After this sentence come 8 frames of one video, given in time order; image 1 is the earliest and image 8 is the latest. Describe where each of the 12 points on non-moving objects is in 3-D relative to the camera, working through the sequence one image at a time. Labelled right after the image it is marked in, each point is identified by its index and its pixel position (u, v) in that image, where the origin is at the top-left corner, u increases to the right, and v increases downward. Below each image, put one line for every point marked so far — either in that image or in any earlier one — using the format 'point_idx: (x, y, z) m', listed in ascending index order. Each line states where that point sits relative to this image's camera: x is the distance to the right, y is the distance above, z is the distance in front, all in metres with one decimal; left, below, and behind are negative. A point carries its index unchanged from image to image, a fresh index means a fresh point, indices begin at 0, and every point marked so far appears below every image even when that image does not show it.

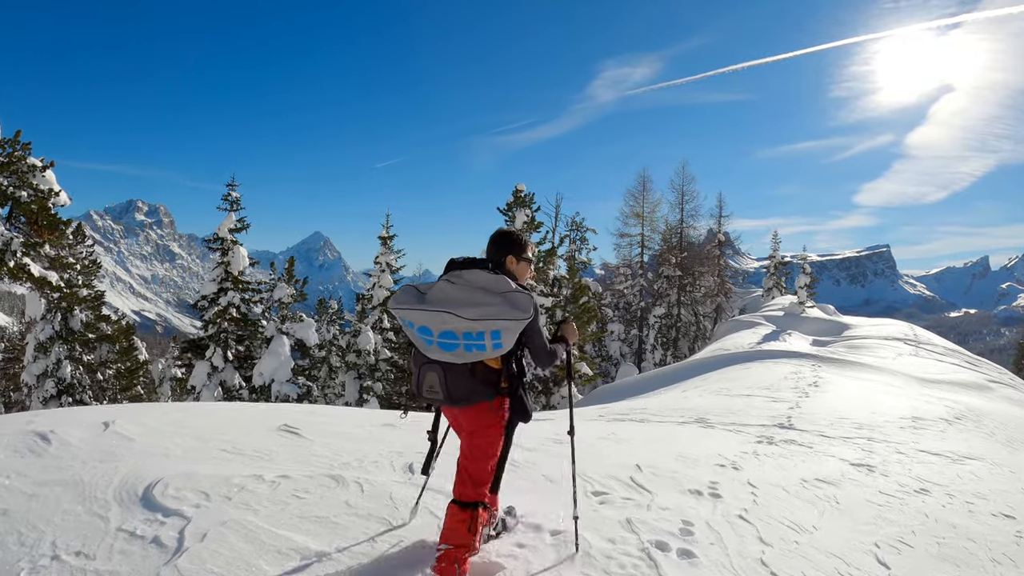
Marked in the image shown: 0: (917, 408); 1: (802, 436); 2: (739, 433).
0: (+9.2, -2.7, +11.2) m
1: (+5.2, -2.6, +8.8) m
2: (+4.1, -2.6, +8.9) m
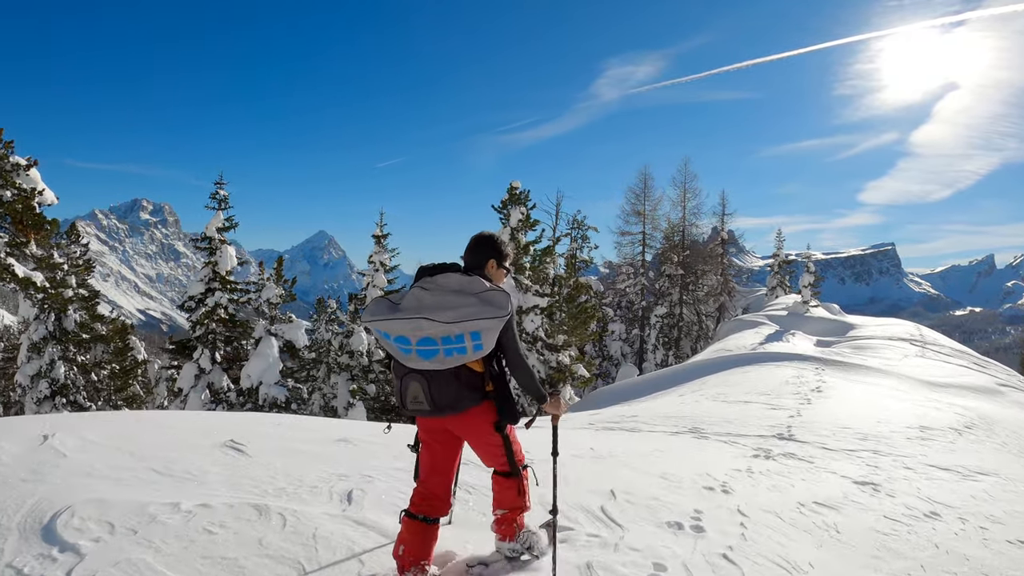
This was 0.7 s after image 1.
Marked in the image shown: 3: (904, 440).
0: (+8.8, -2.7, +10.6) m
1: (+4.8, -2.7, +8.2) m
2: (+3.8, -2.7, +8.4) m
3: (+7.0, -2.7, +8.9) m
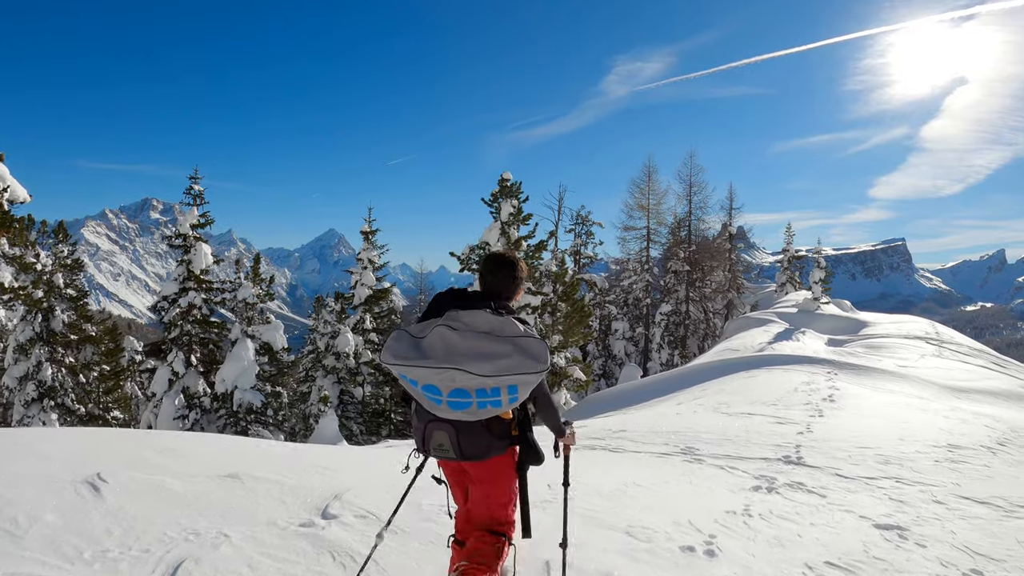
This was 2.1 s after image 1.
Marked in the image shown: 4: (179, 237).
0: (+8.3, -2.7, +9.2) m
1: (+4.2, -2.6, +6.9) m
2: (+3.1, -2.6, +7.1) m
3: (+6.4, -2.7, +7.6) m
4: (-13.3, +2.0, +19.7) m
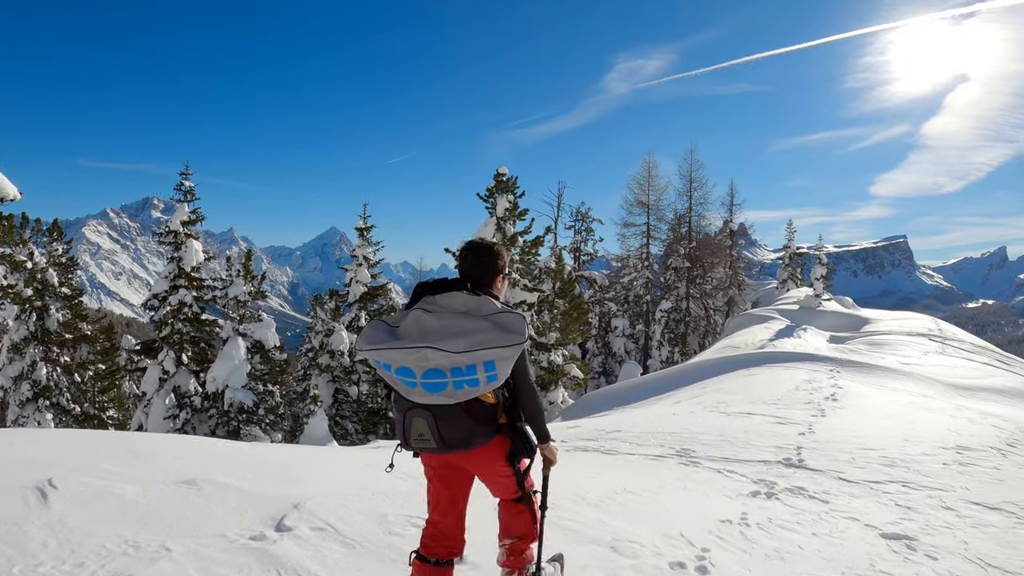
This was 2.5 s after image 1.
0: (+8.1, -2.6, +8.8) m
1: (+4.0, -2.6, +6.5) m
2: (+2.9, -2.6, +6.7) m
3: (+6.2, -2.6, +7.2) m
4: (-13.4, +2.1, +19.4) m
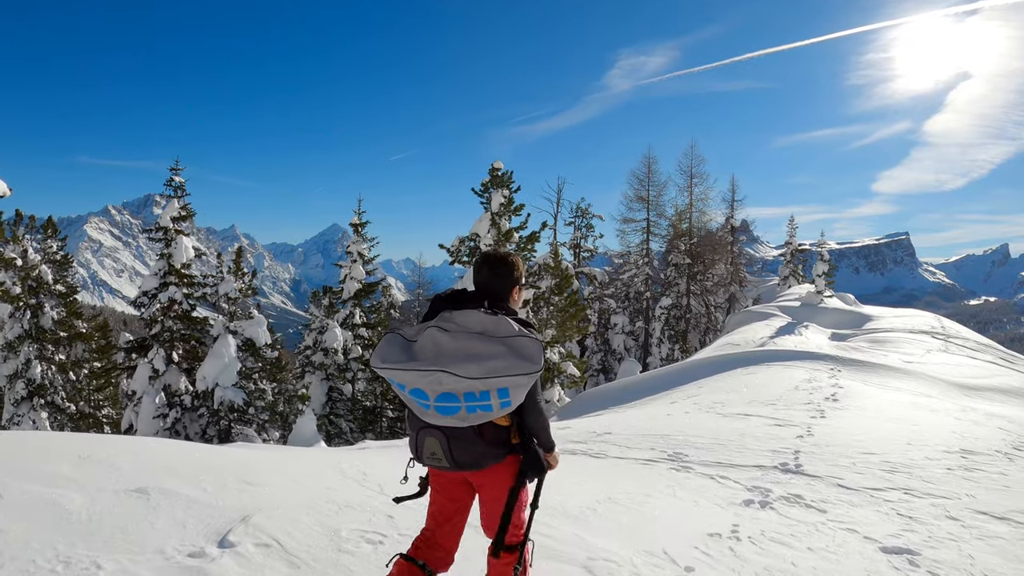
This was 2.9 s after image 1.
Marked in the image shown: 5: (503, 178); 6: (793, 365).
0: (+7.8, -2.5, +8.5) m
1: (+3.7, -2.5, +6.2) m
2: (+2.7, -2.5, +6.4) m
3: (+6.0, -2.6, +6.8) m
4: (-13.6, +2.2, +19.1) m
5: (-0.4, +4.1, +18.5) m
6: (+9.1, -2.5, +16.0) m
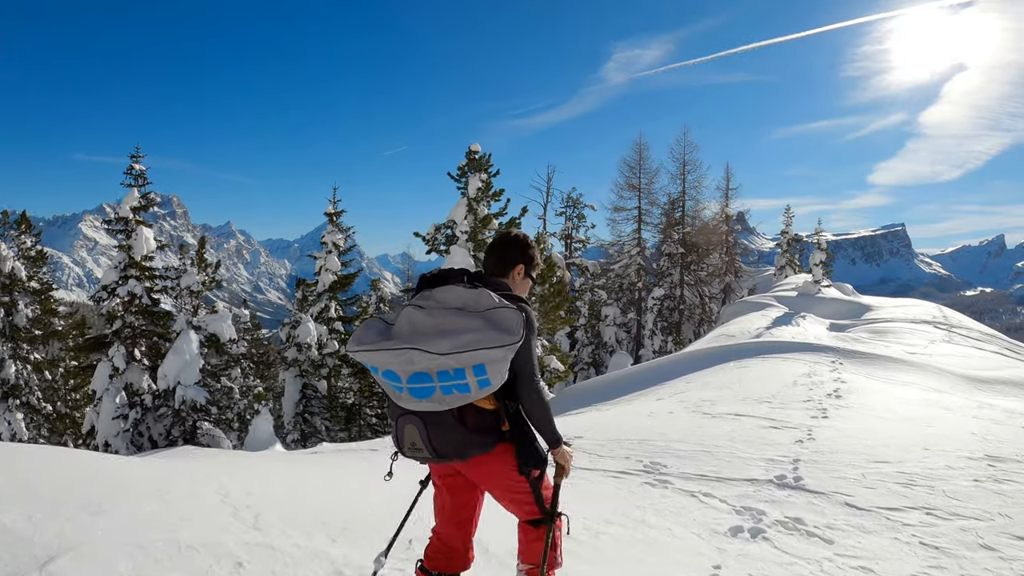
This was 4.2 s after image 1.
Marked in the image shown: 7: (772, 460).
0: (+7.2, -2.2, +7.4) m
1: (+3.1, -2.3, +5.1) m
2: (+2.1, -2.3, +5.3) m
3: (+5.3, -2.3, +5.8) m
4: (-14.4, +2.4, +17.9) m
5: (-1.1, +4.4, +17.3) m
6: (+8.4, -2.1, +15.0) m
7: (+3.4, -2.2, +6.5) m
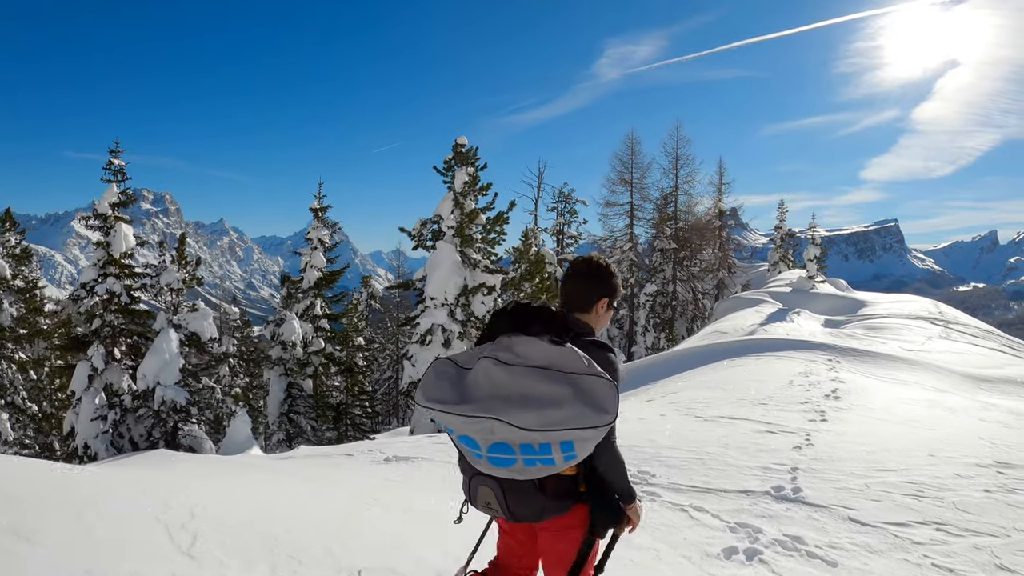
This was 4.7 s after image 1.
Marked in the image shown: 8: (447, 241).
0: (+6.9, -2.2, +7.0) m
1: (+2.9, -2.3, +4.7) m
2: (+1.8, -2.3, +4.9) m
3: (+5.1, -2.3, +5.4) m
4: (-14.7, +2.5, +17.3) m
5: (-1.5, +4.5, +16.8) m
6: (+8.1, -2.0, +14.6) m
7: (+3.1, -2.2, +6.1) m
8: (-2.1, +1.5, +15.7) m
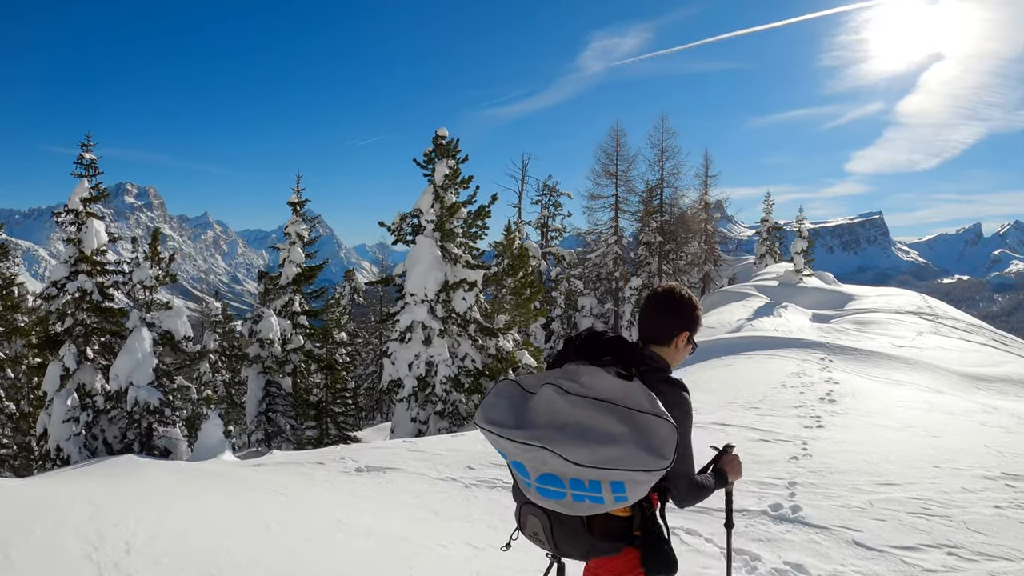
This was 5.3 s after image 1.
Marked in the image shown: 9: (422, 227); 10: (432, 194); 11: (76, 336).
0: (+6.7, -2.2, +6.7) m
1: (+2.7, -2.3, +4.3) m
2: (+1.6, -2.3, +4.5) m
3: (+4.9, -2.3, +5.0) m
4: (-15.1, +2.6, +16.6) m
5: (-1.9, +4.6, +16.3) m
6: (+7.7, -1.9, +14.3) m
7: (+2.9, -2.2, +5.7) m
8: (-2.5, +1.6, +15.1) m
9: (-2.6, +1.9, +15.4) m
10: (-2.4, +2.9, +15.6) m
11: (-15.1, -1.7, +16.9) m
